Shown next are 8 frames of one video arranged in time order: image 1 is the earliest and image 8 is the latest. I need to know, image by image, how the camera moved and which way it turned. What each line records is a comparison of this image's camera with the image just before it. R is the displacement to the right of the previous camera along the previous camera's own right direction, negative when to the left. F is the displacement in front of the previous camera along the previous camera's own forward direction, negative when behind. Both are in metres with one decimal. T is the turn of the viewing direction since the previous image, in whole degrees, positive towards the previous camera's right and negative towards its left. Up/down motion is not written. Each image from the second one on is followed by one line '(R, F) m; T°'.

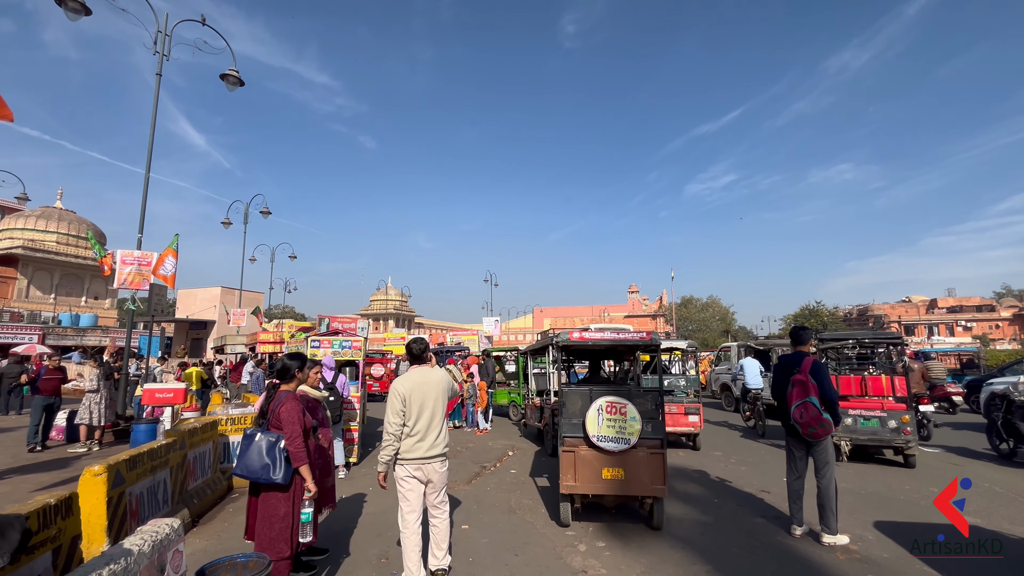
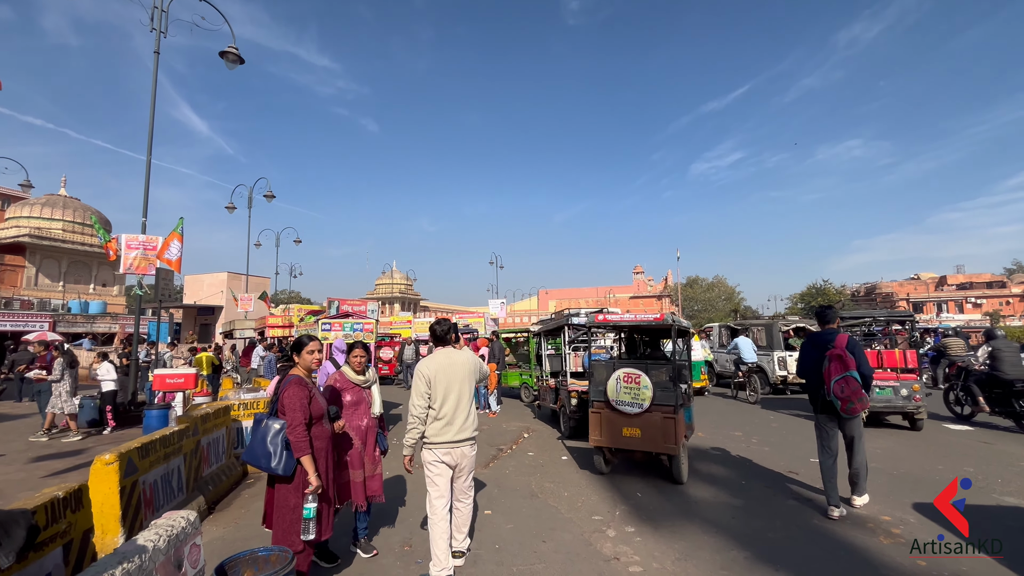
(-0.2, +0.2) m; -1°
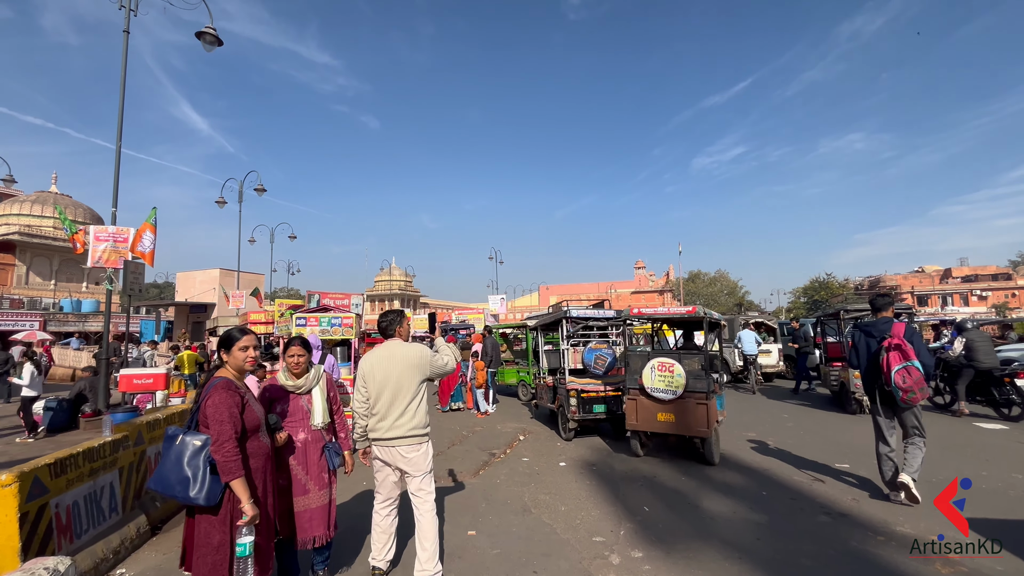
(+0.1, +0.7) m; 0°
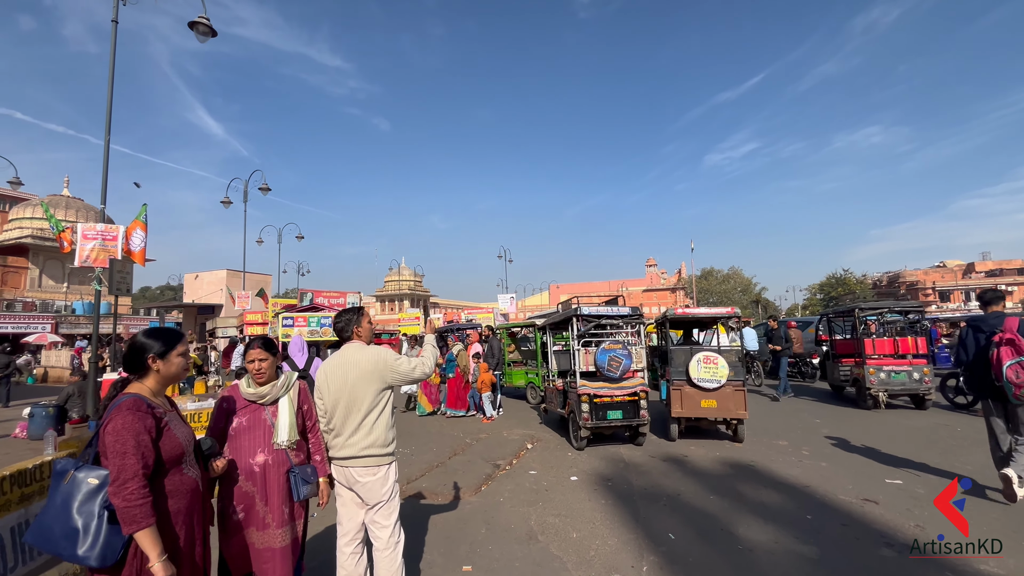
(+0.1, +0.7) m; -1°
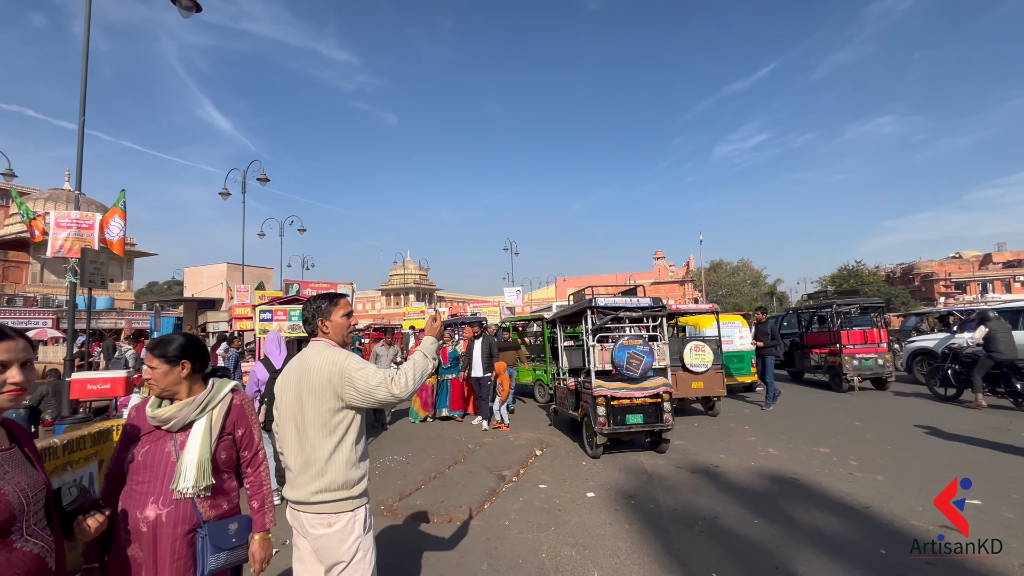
(0.0, +0.8) m; -1°
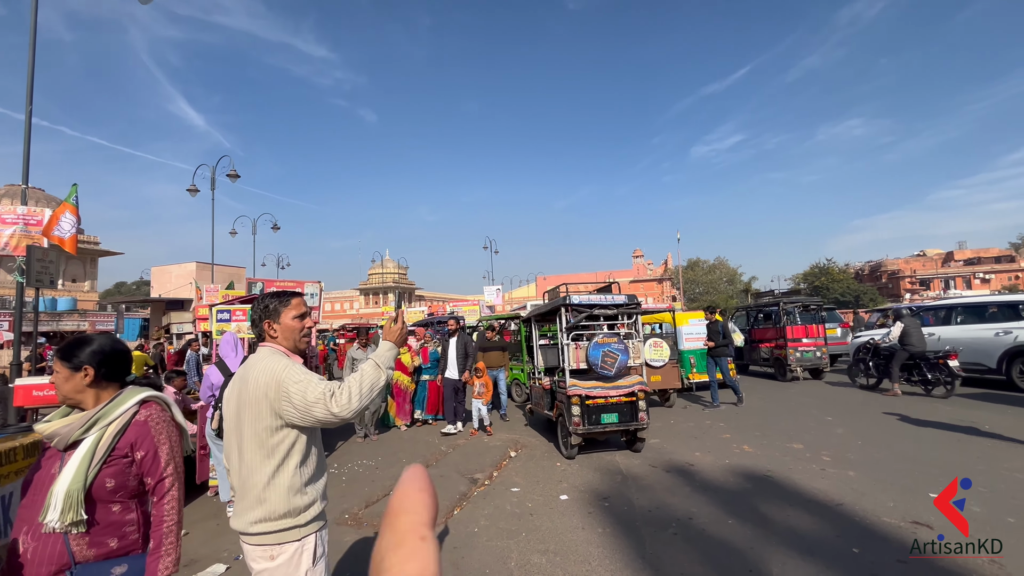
(+0.1, +0.2) m; +2°
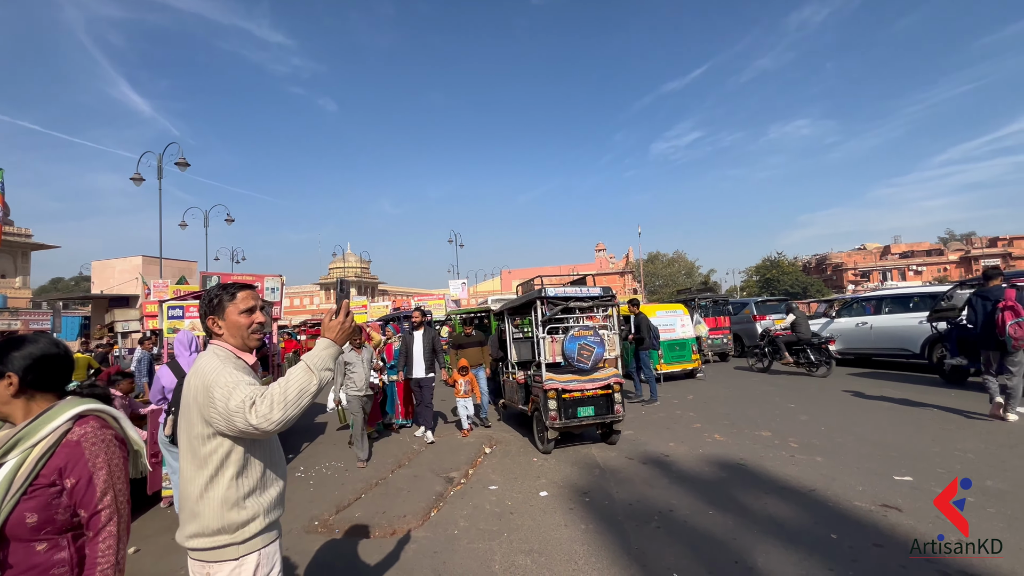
(-0.1, +0.2) m; +4°
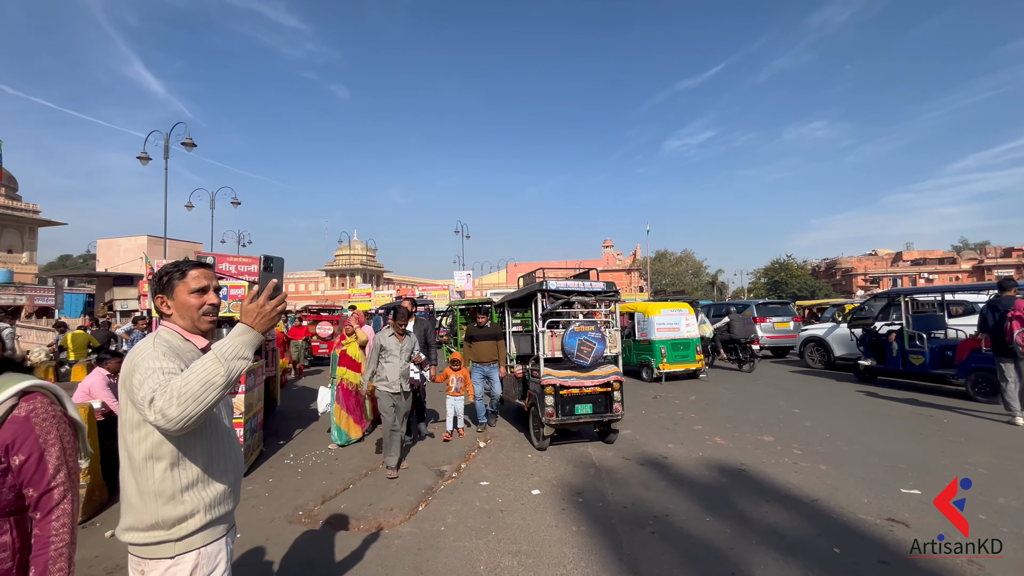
(+0.1, +0.2) m; -1°
